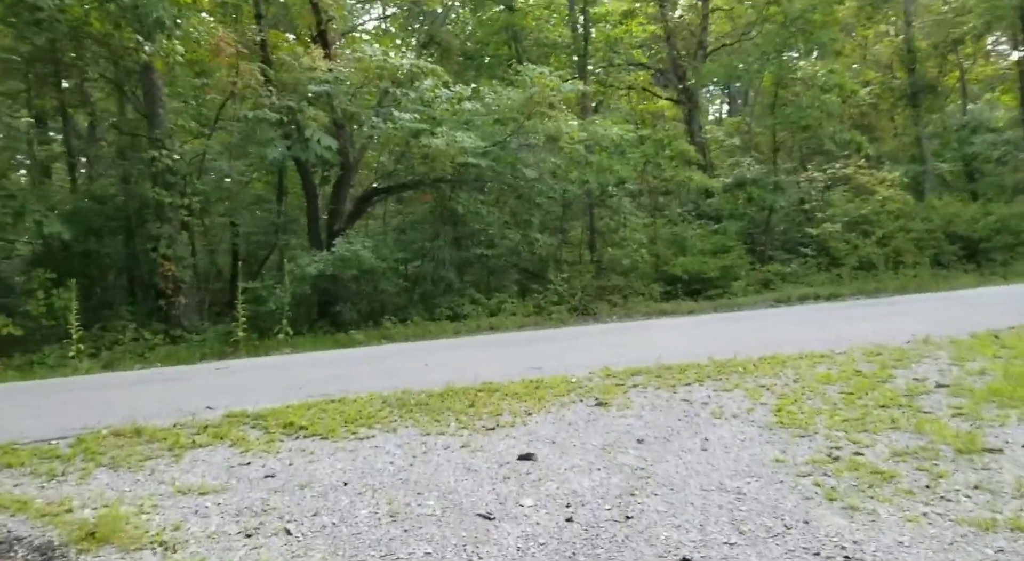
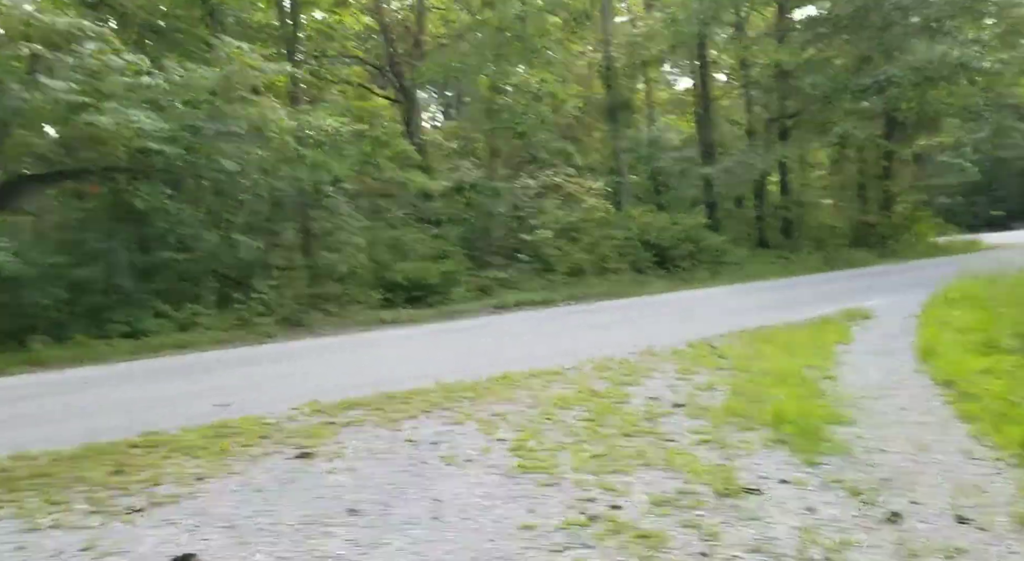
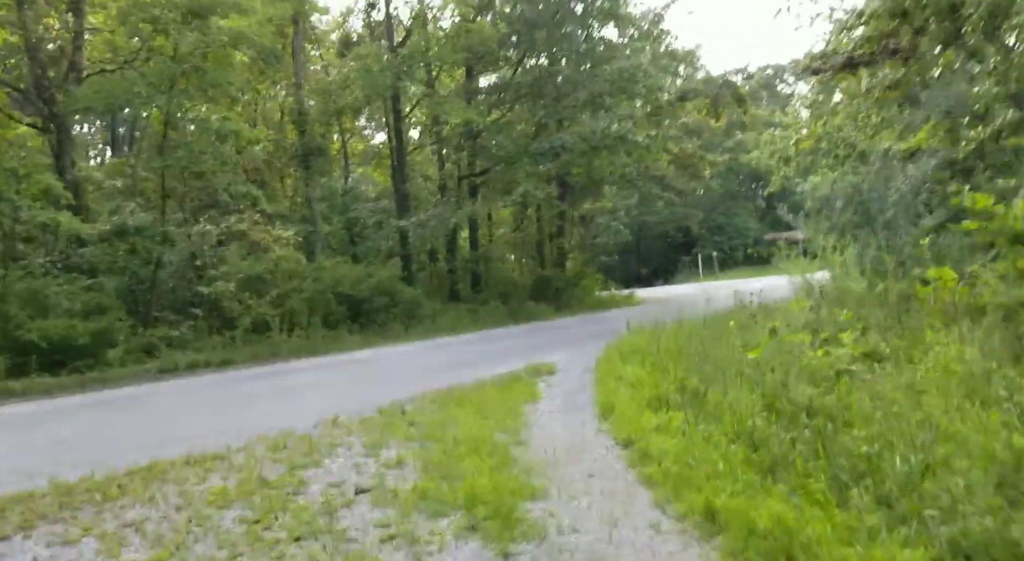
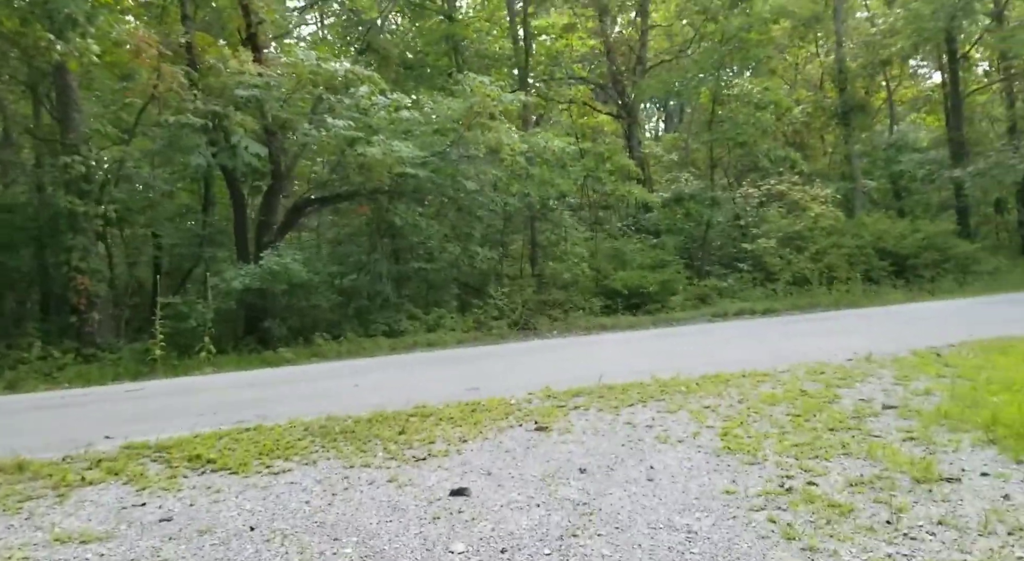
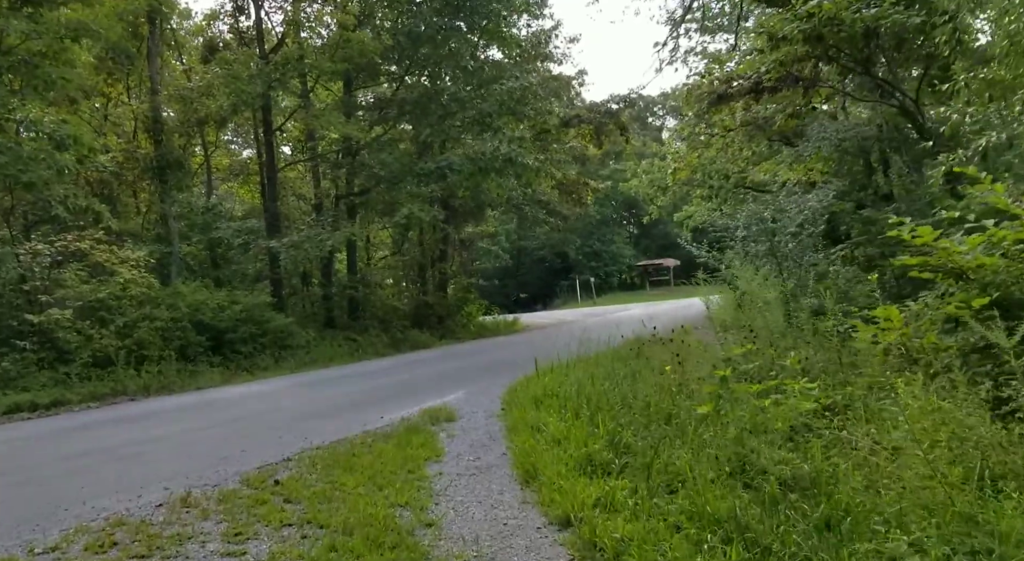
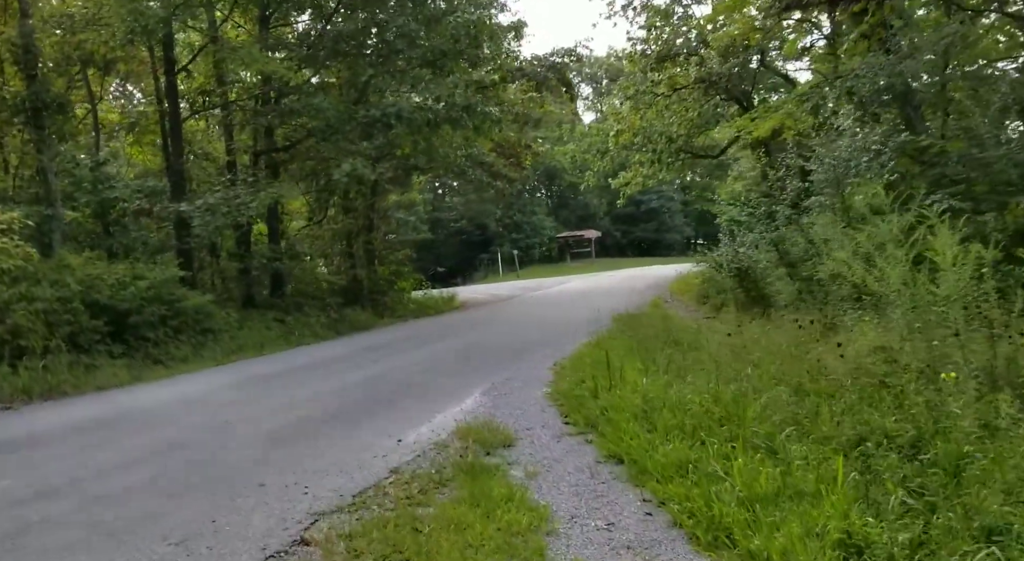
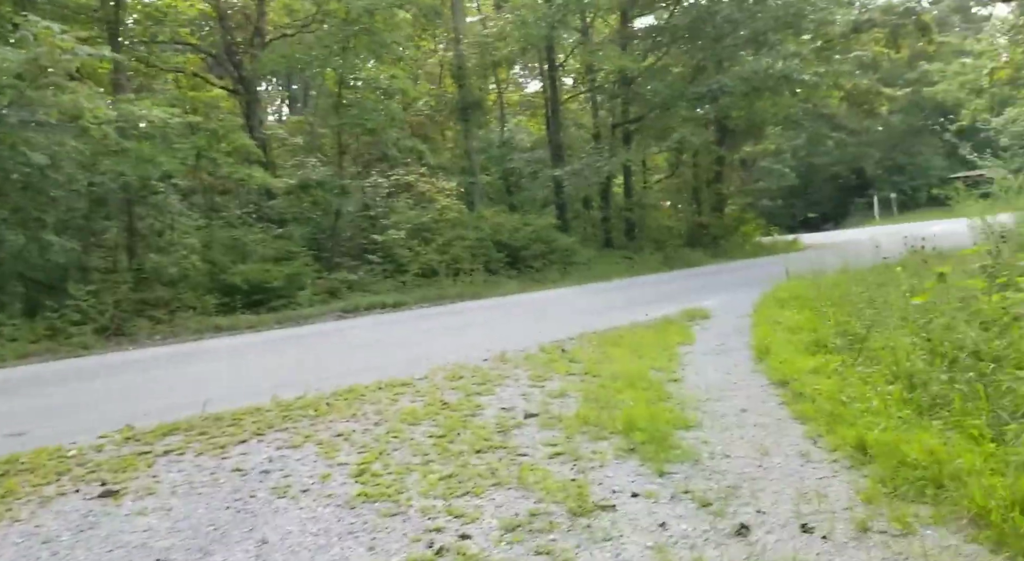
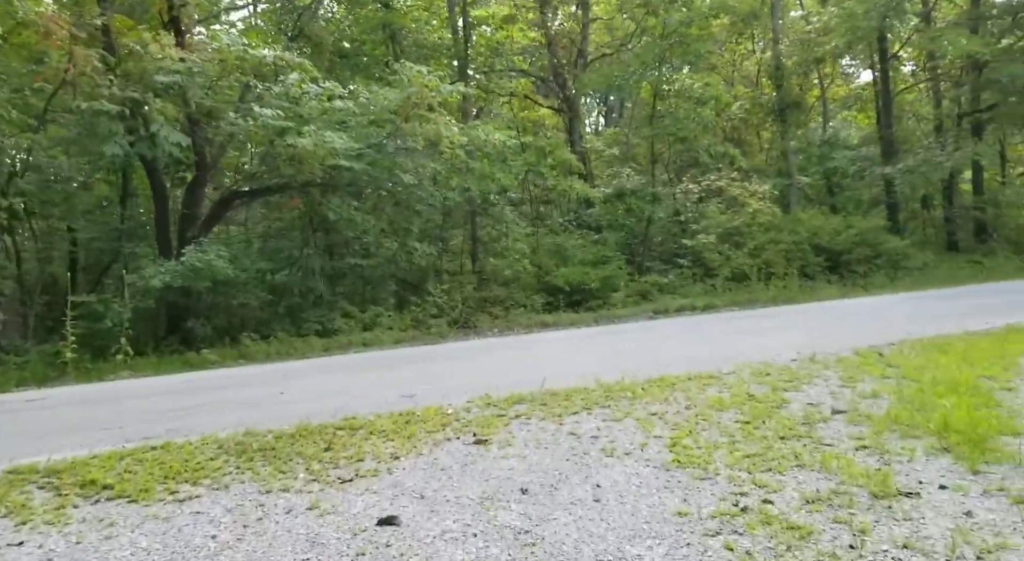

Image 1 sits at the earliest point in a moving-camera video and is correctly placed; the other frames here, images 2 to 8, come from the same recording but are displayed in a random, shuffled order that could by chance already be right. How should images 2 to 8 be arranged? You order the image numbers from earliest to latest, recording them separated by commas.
4, 8, 2, 7, 3, 5, 6
